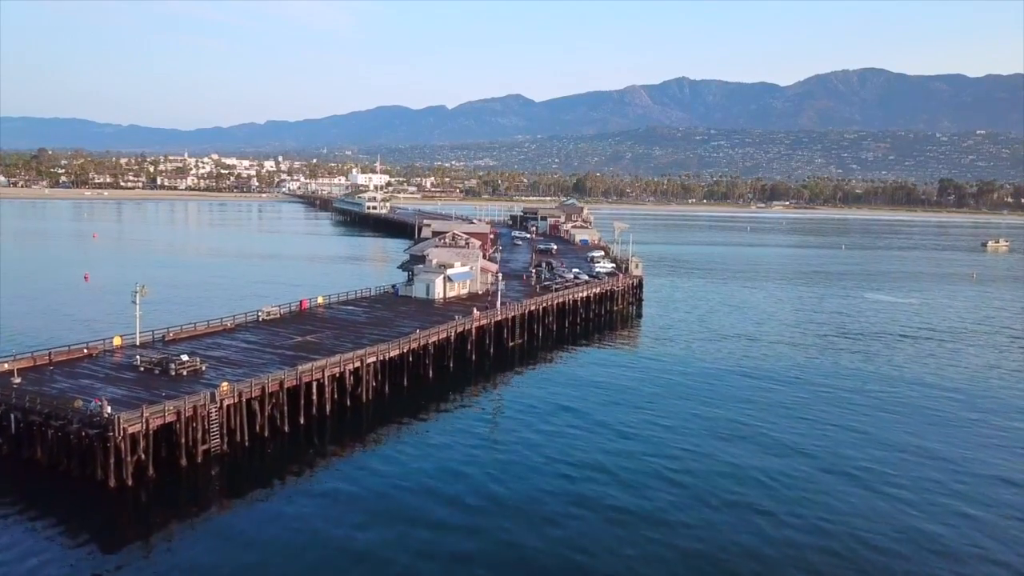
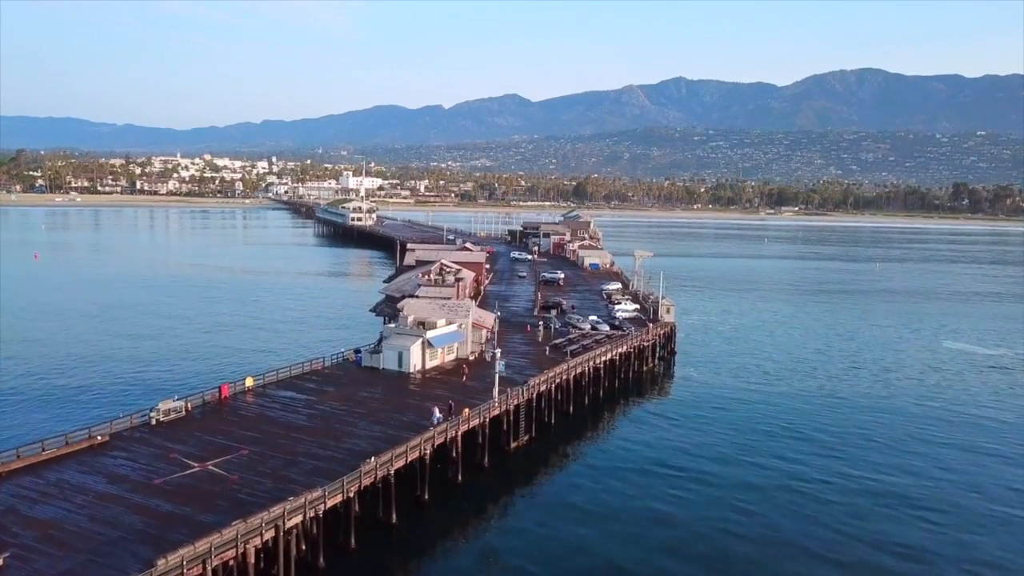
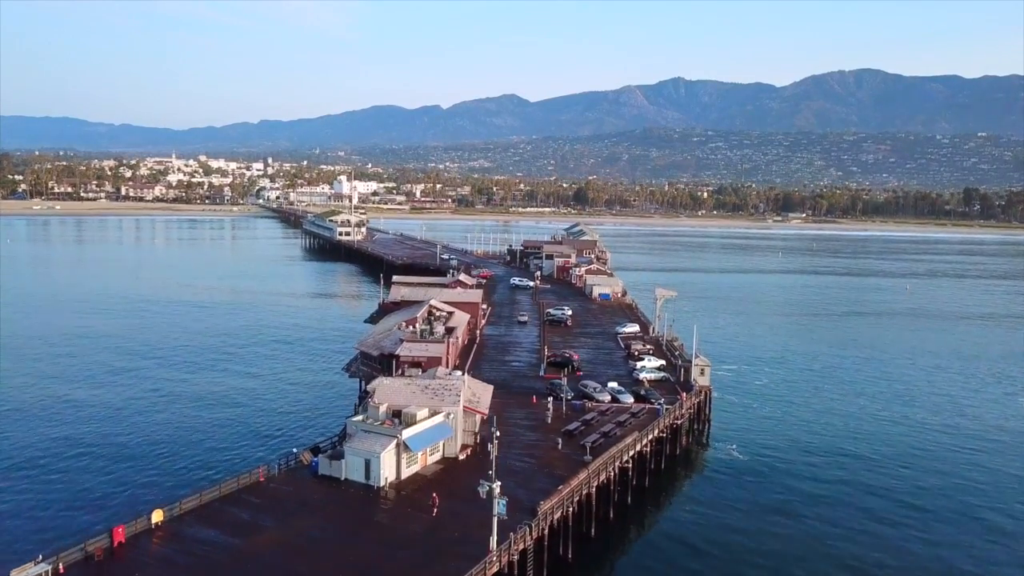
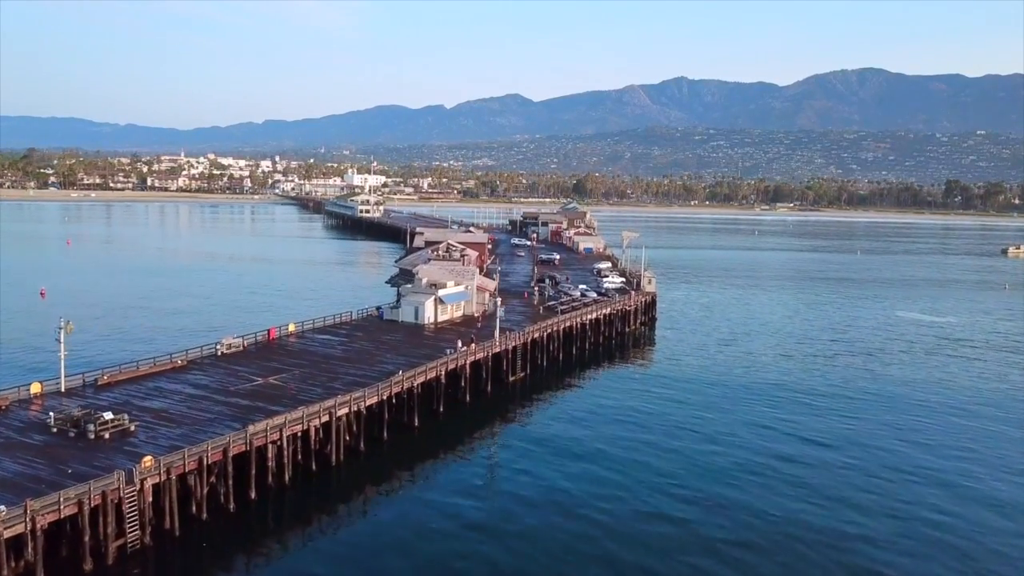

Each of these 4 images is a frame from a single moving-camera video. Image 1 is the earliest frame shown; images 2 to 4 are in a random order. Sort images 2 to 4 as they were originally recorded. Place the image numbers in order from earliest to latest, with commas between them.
4, 2, 3
